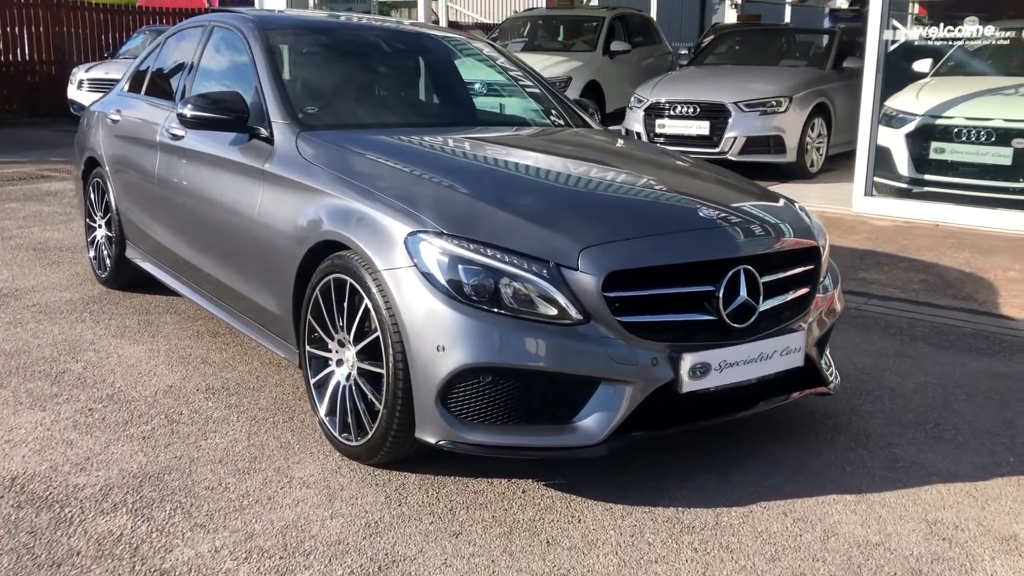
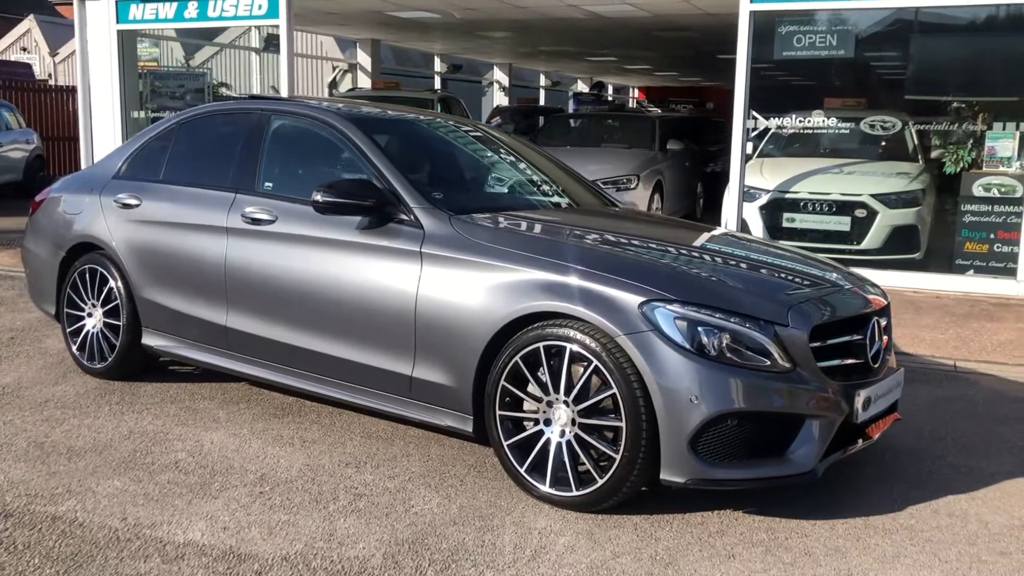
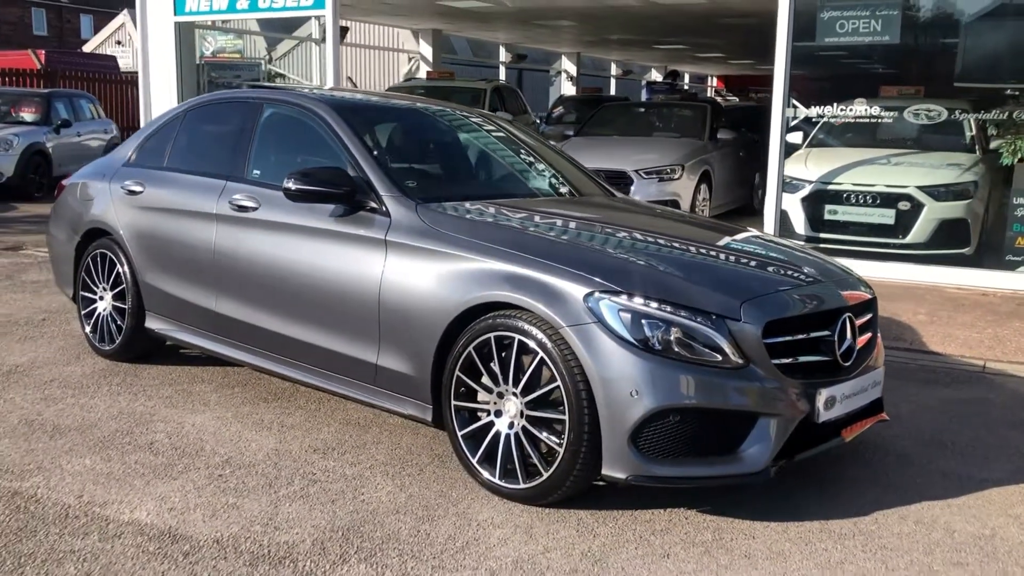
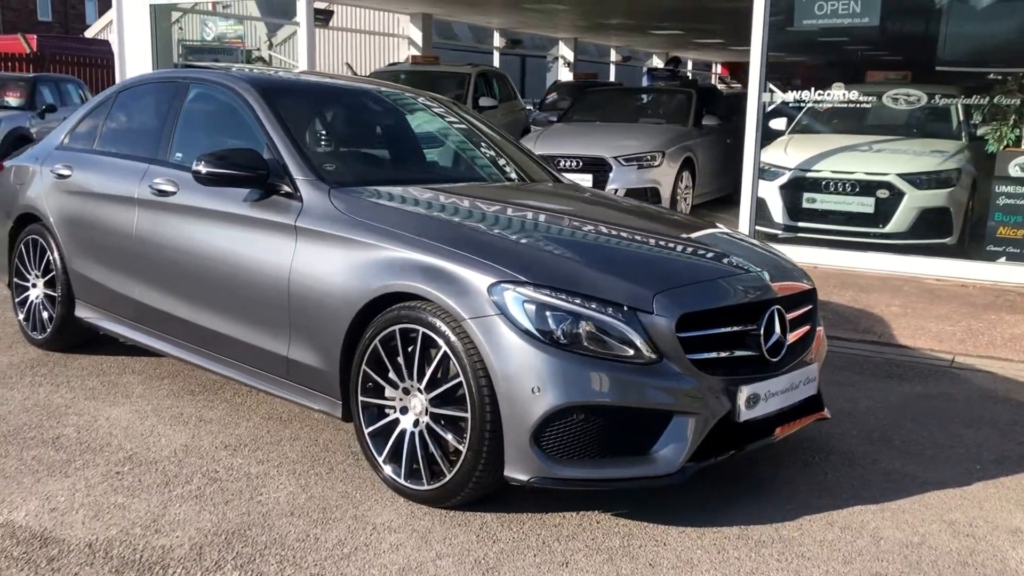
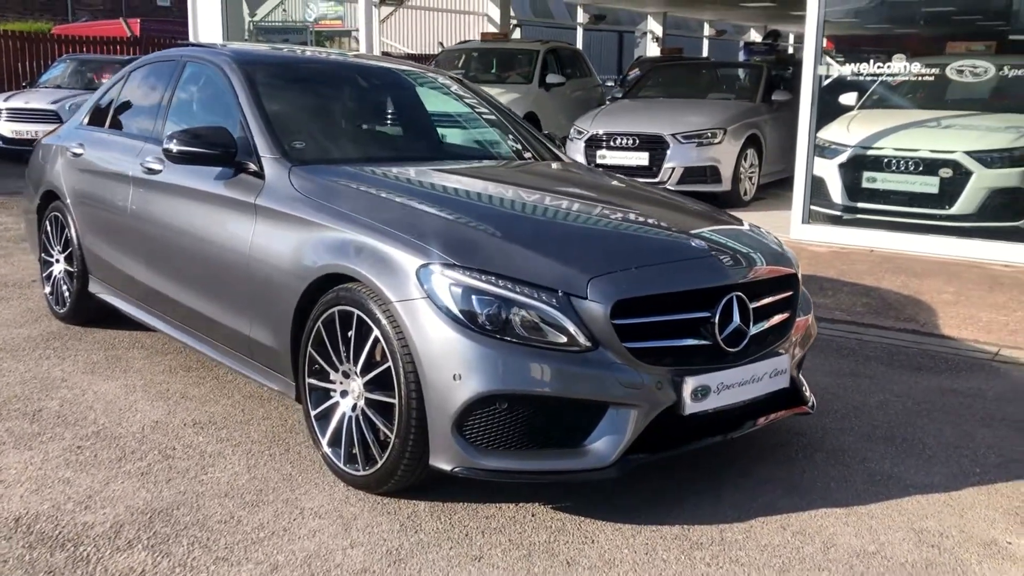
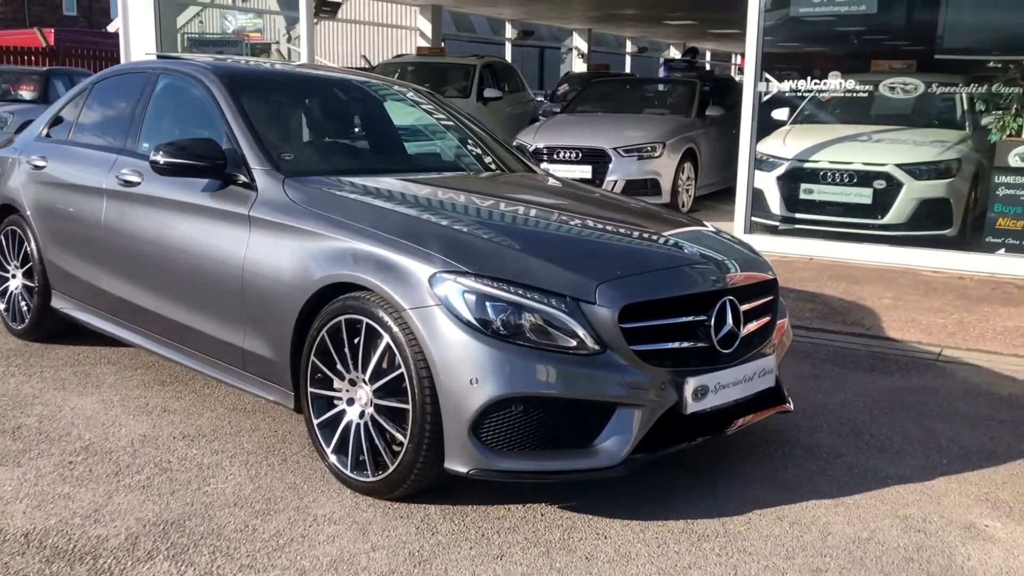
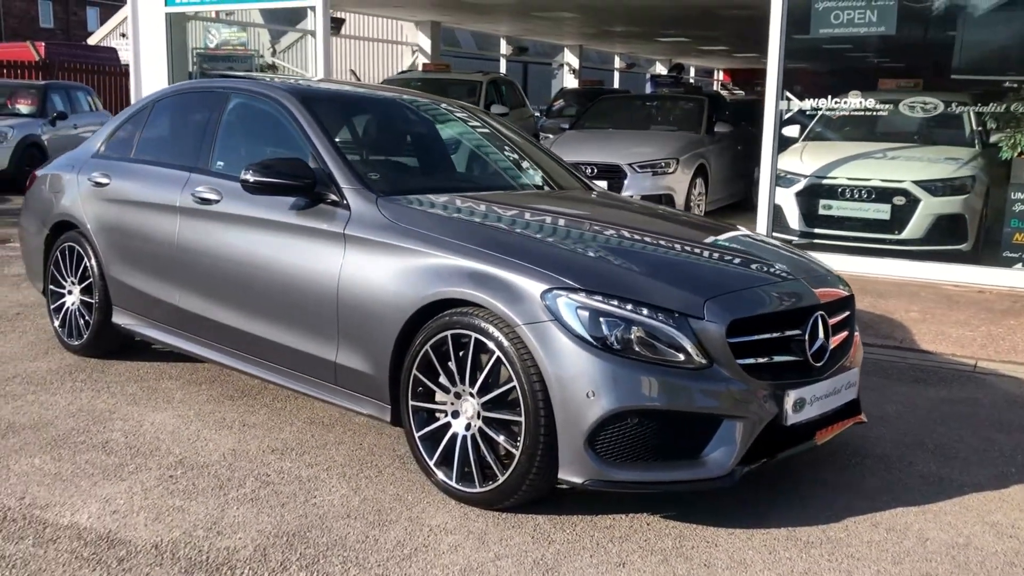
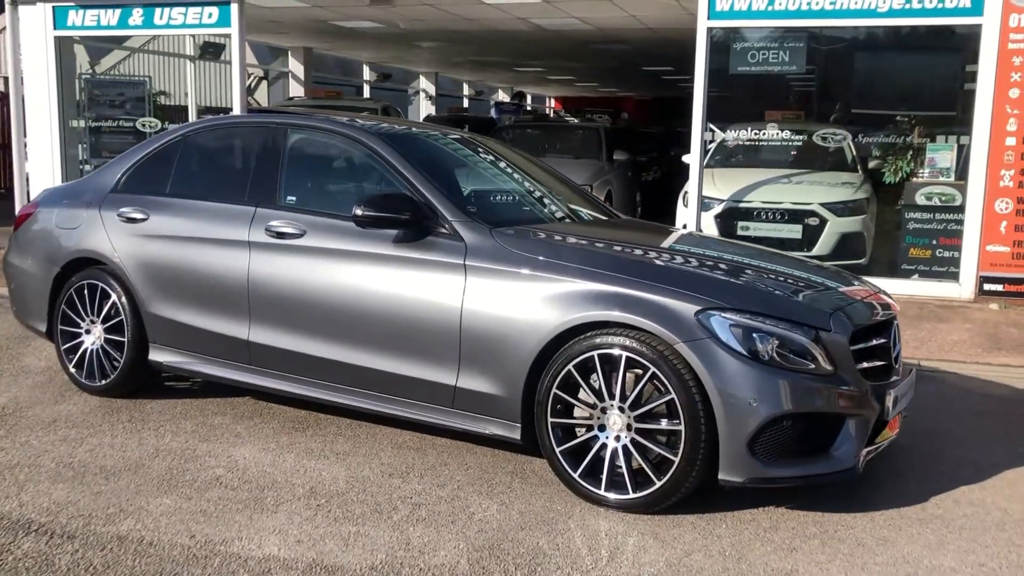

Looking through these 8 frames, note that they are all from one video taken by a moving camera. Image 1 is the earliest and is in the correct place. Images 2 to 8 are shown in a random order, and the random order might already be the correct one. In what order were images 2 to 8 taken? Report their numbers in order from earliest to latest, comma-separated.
5, 6, 4, 7, 3, 2, 8
